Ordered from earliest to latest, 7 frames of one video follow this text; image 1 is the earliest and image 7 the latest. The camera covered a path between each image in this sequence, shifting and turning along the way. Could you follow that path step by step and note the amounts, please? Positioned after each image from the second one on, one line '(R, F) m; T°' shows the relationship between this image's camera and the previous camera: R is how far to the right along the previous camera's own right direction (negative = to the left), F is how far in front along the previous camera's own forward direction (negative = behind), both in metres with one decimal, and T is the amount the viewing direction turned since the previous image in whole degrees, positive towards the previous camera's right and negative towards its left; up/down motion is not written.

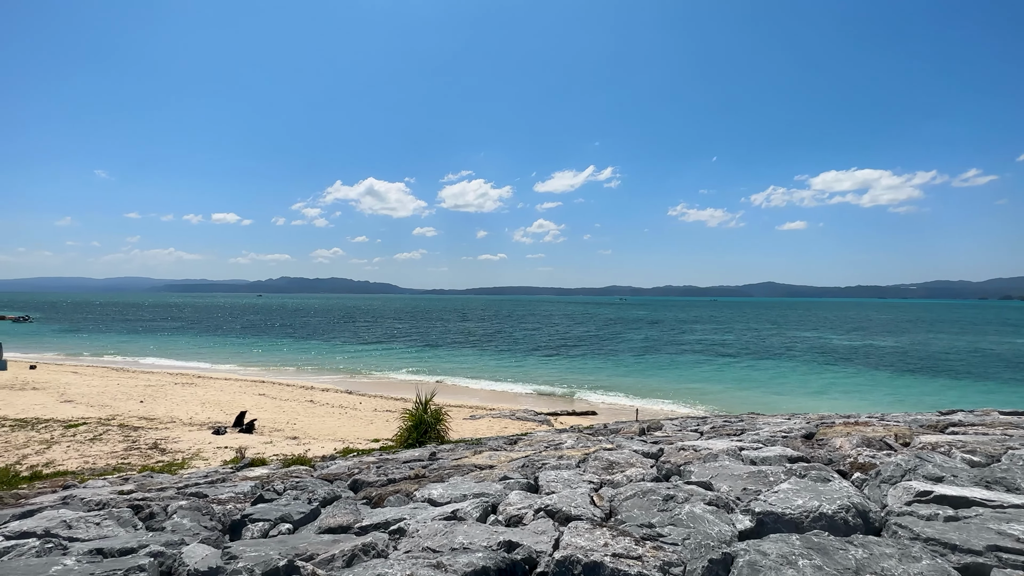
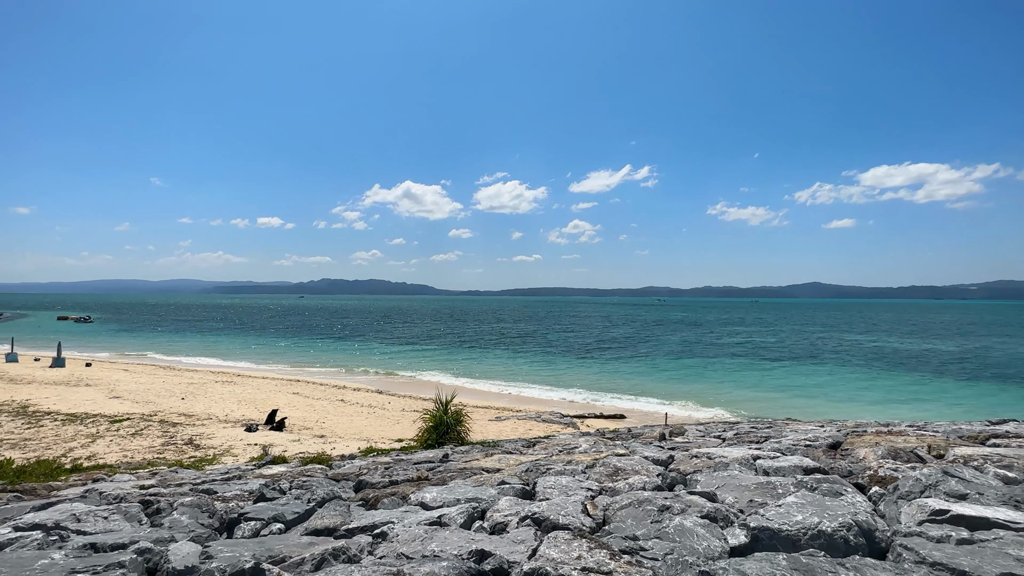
(+0.3, +0.1) m; -4°
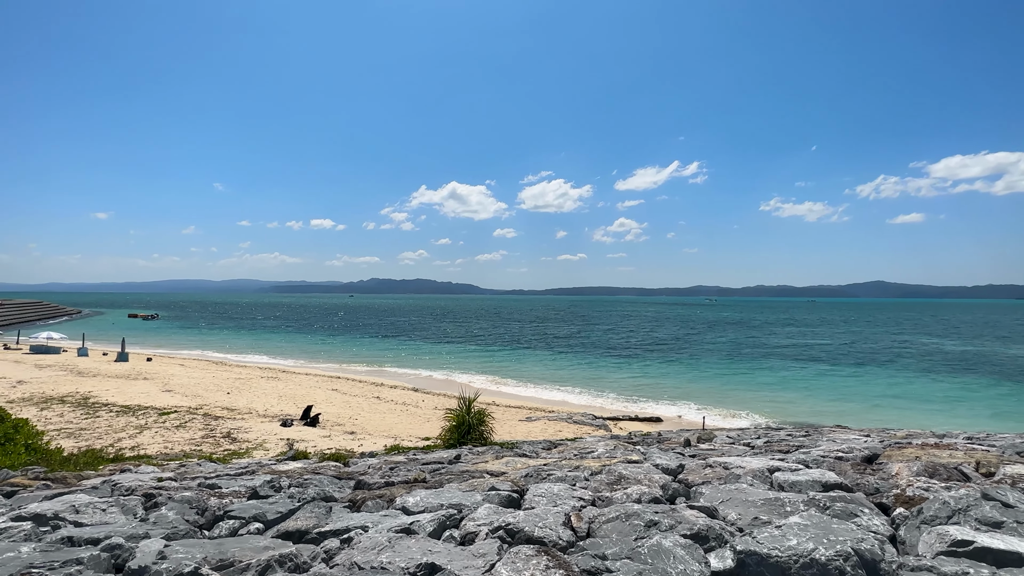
(+0.5, +0.2) m; -5°
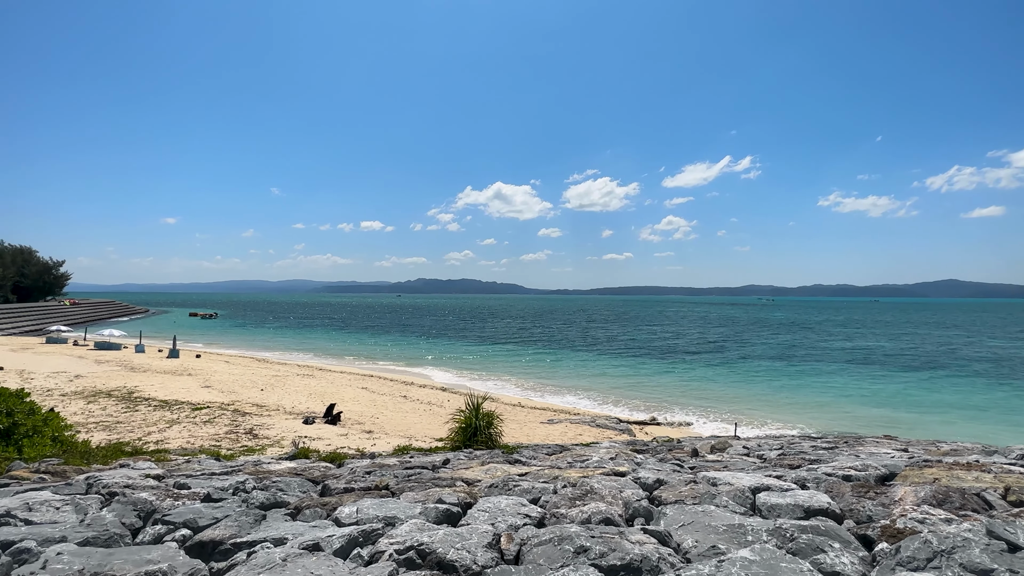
(+0.8, +0.3) m; -5°
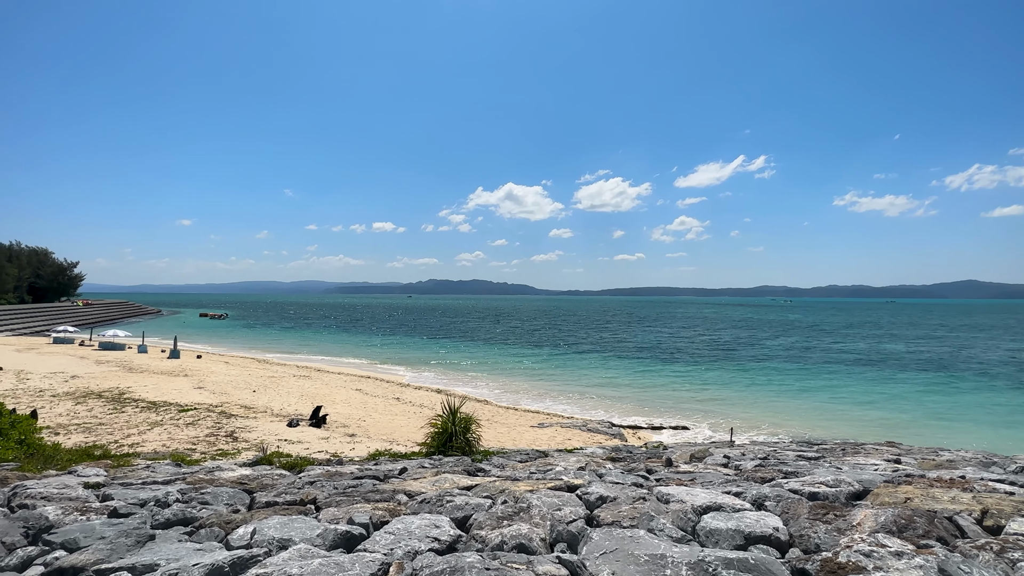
(+0.7, +0.3) m; -1°
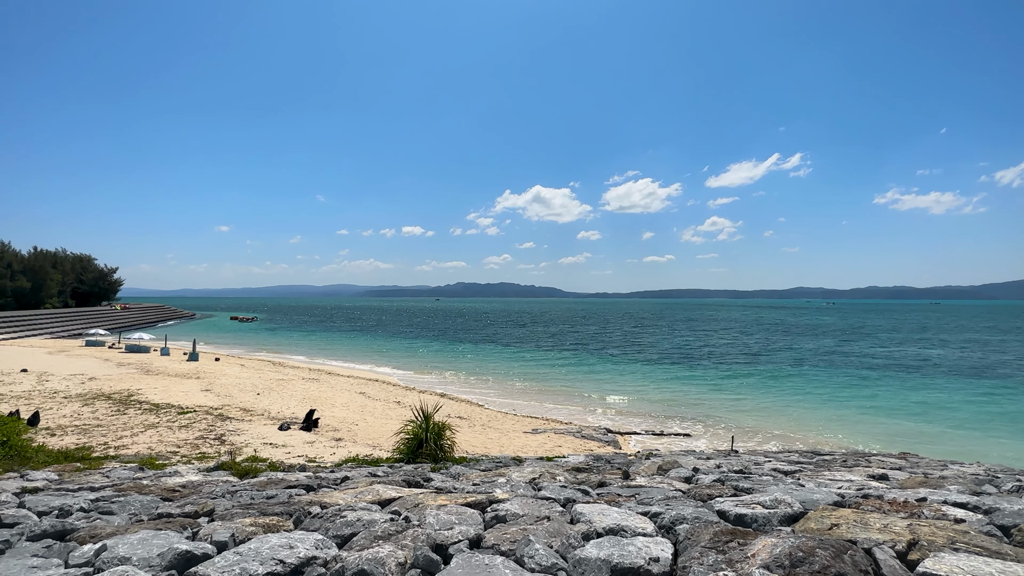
(+1.2, +0.3) m; -3°
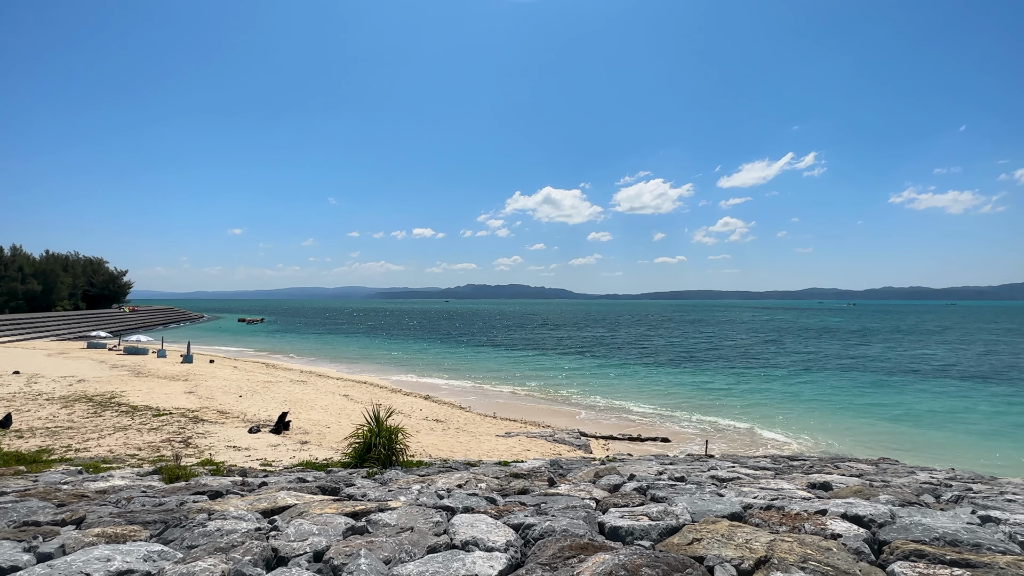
(+1.3, +0.1) m; -1°
